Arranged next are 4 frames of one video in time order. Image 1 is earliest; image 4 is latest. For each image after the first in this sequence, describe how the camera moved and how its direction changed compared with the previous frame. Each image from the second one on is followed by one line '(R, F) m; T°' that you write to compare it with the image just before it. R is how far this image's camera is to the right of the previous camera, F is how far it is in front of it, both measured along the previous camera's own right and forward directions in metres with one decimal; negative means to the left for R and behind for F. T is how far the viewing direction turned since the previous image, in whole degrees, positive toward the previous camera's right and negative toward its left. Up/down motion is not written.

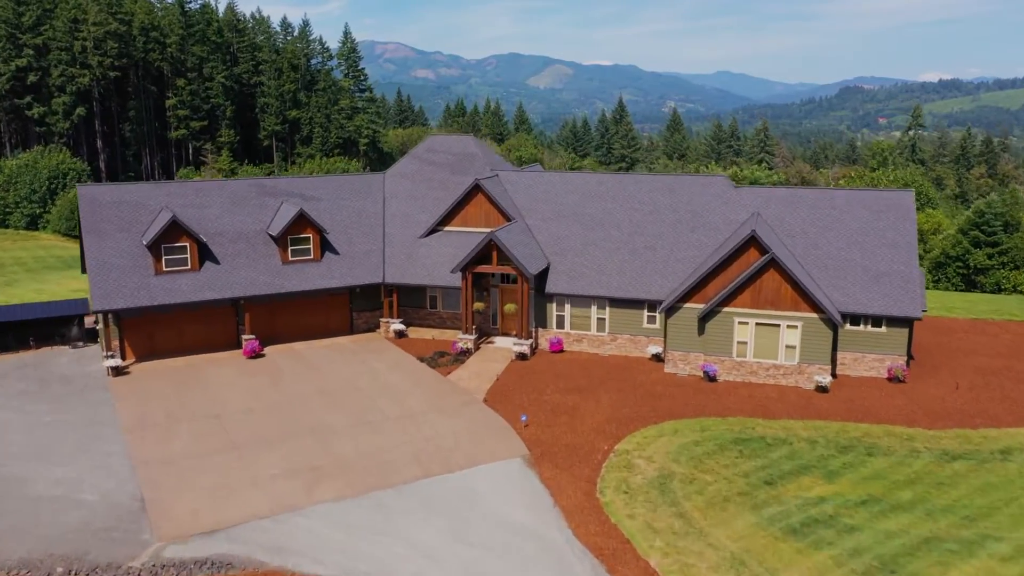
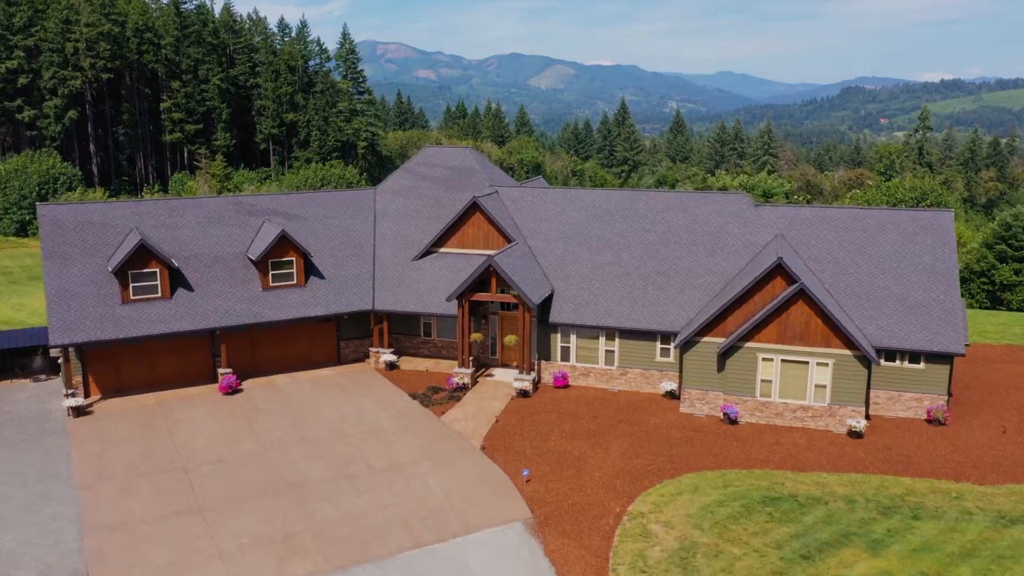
(0.0, +1.9) m; 0°
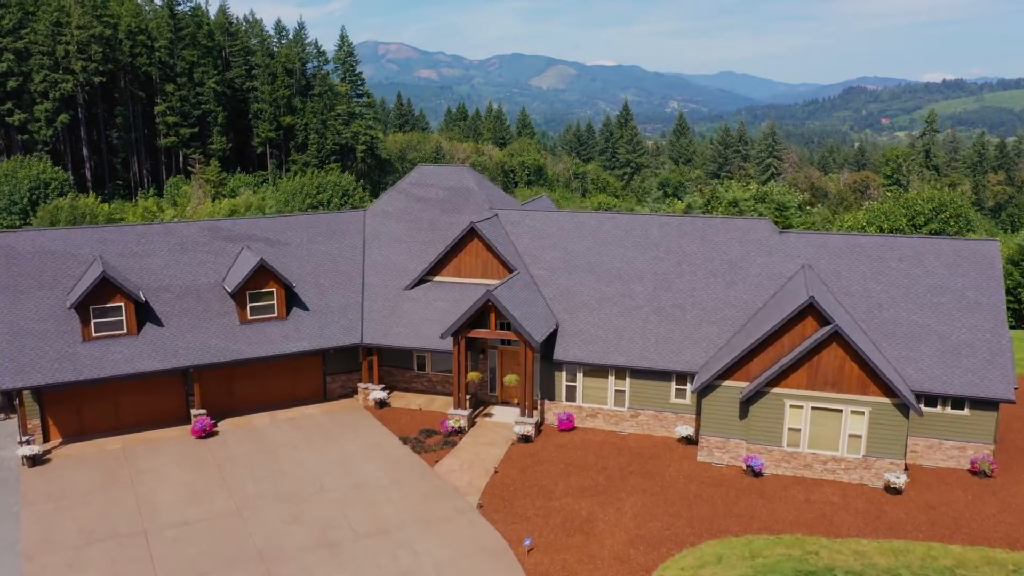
(0.0, +1.8) m; 0°
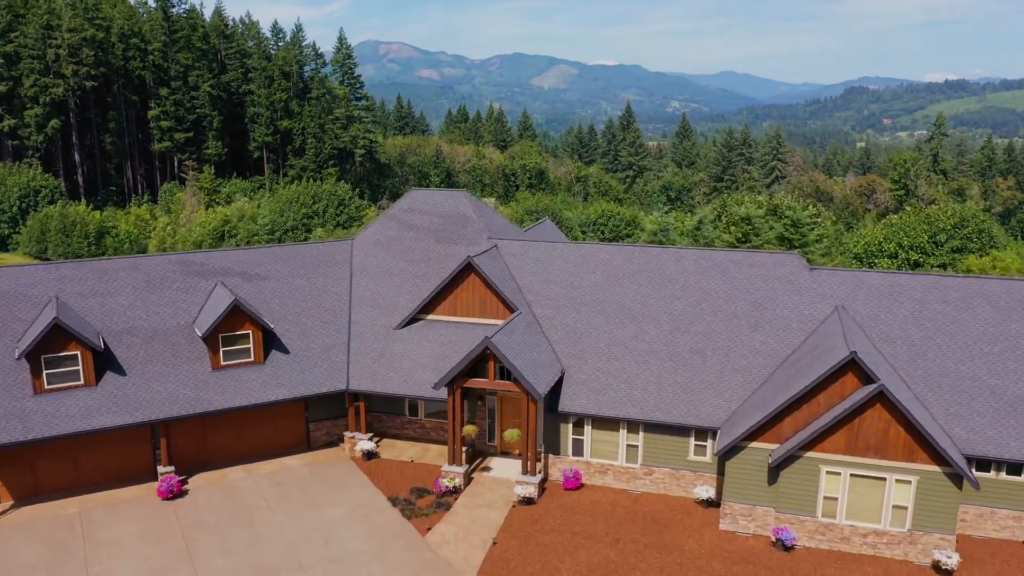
(0.0, +1.8) m; 0°
